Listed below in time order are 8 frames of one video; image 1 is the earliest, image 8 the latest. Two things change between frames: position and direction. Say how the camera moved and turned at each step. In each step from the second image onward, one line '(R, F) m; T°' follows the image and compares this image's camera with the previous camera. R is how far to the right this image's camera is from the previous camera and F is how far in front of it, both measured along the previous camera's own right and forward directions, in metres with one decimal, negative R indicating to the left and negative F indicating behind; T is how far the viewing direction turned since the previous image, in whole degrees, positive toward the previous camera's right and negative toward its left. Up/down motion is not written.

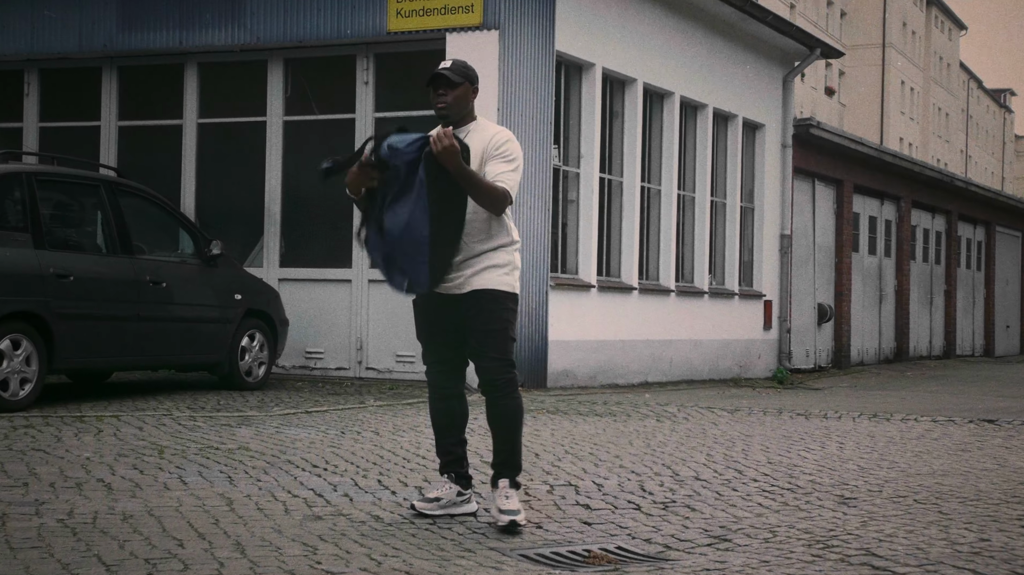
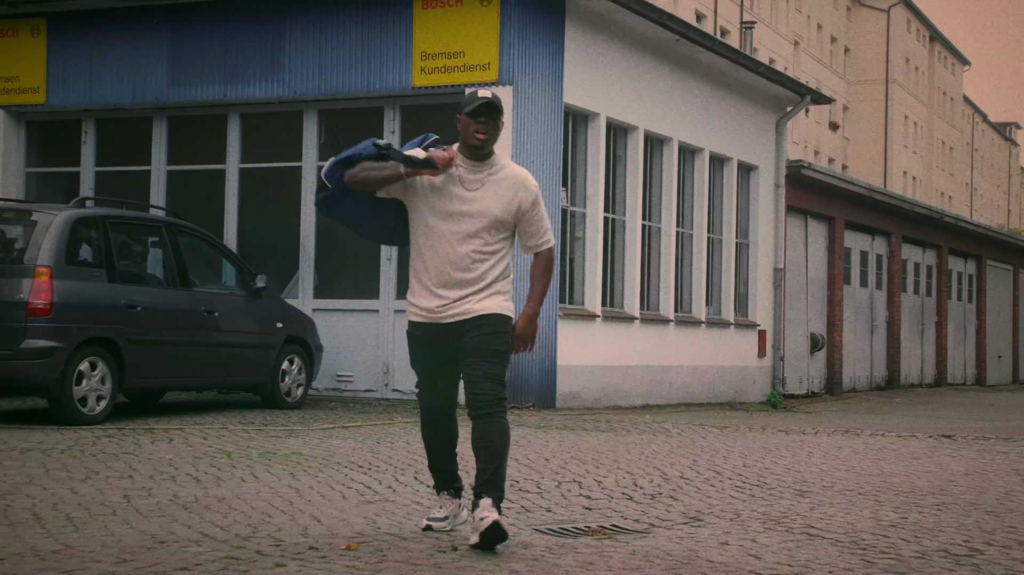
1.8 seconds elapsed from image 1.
(0.0, -1.6) m; 0°
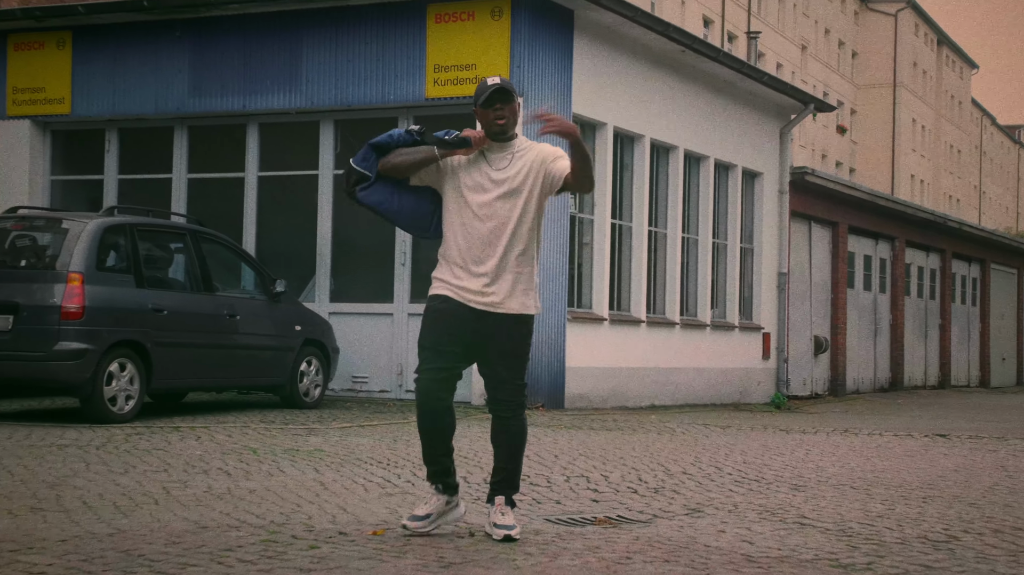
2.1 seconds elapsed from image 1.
(0.0, -0.5) m; 0°
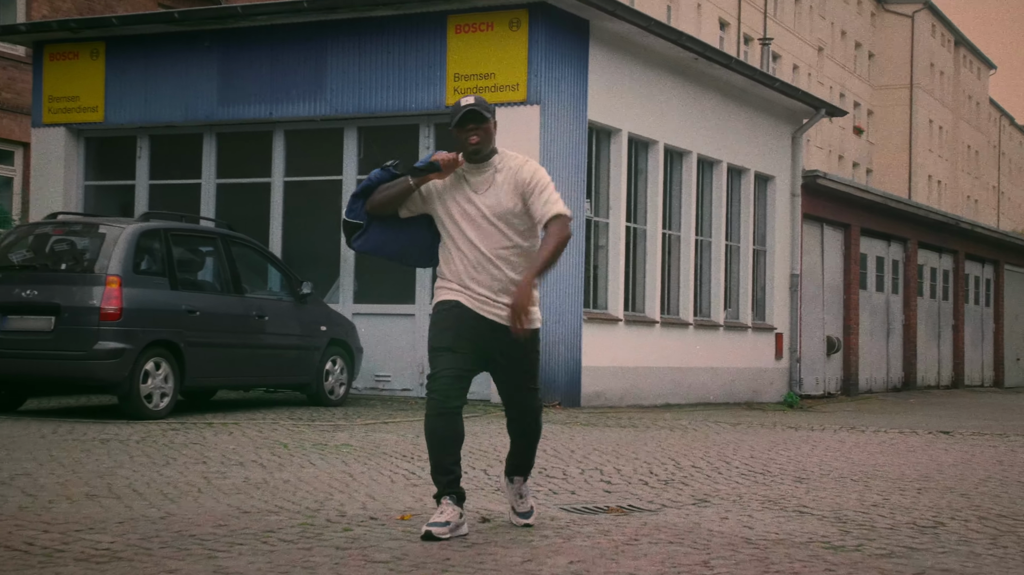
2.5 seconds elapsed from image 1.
(0.0, -0.6) m; -1°
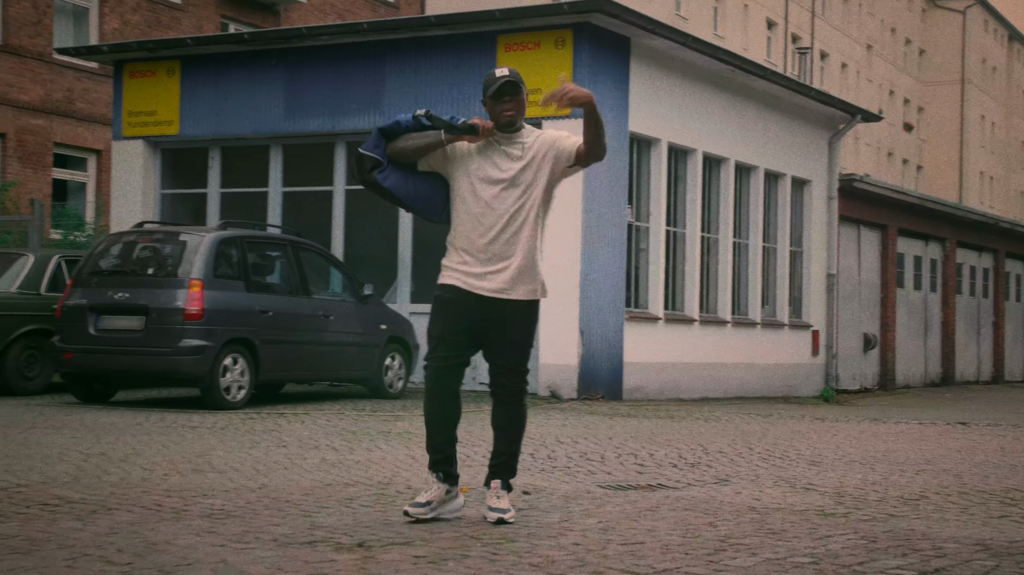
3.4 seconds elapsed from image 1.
(+0.1, -1.2) m; -2°
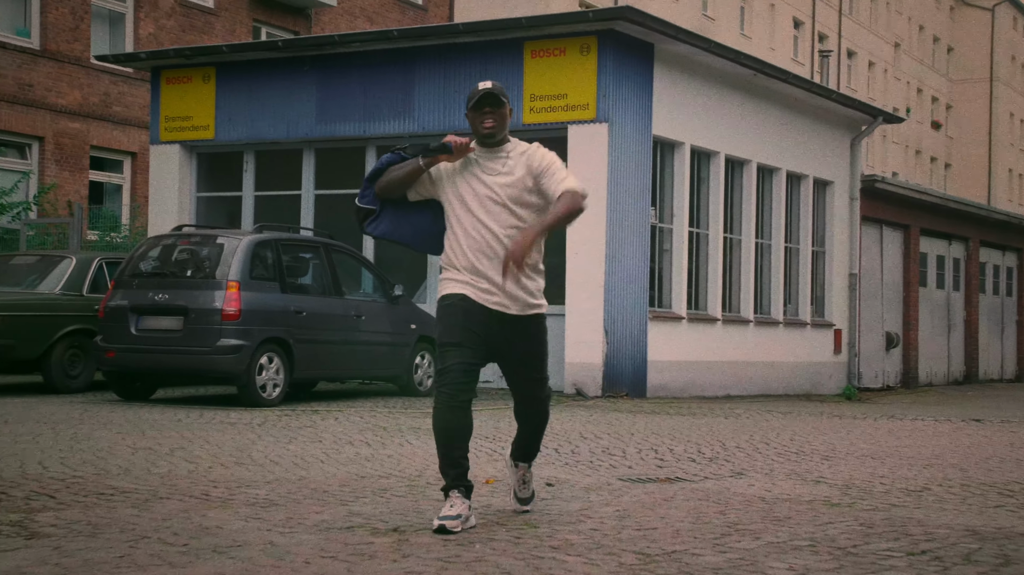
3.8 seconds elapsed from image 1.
(0.0, -0.5) m; -1°
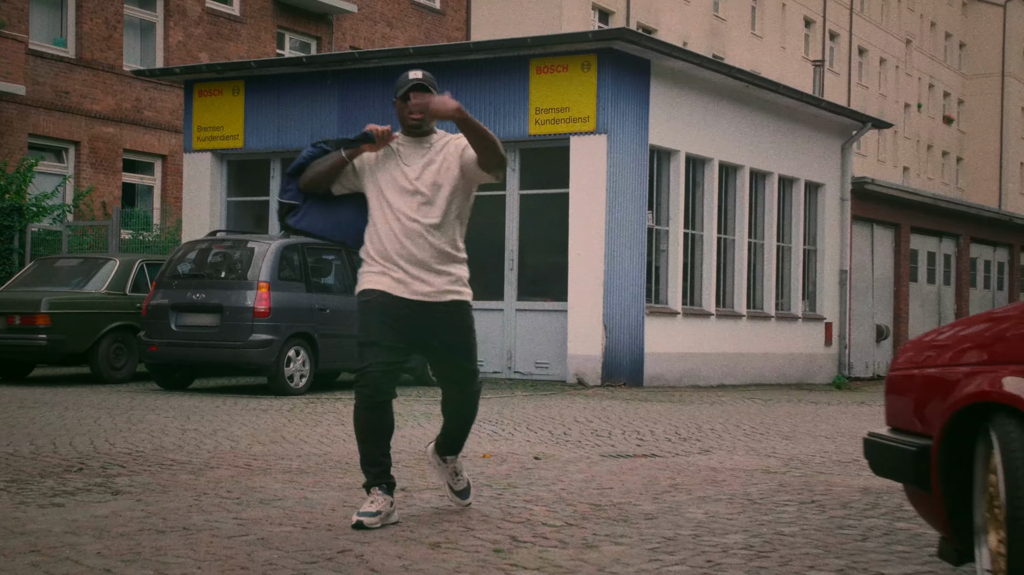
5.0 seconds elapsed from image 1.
(+0.2, -1.6) m; -1°
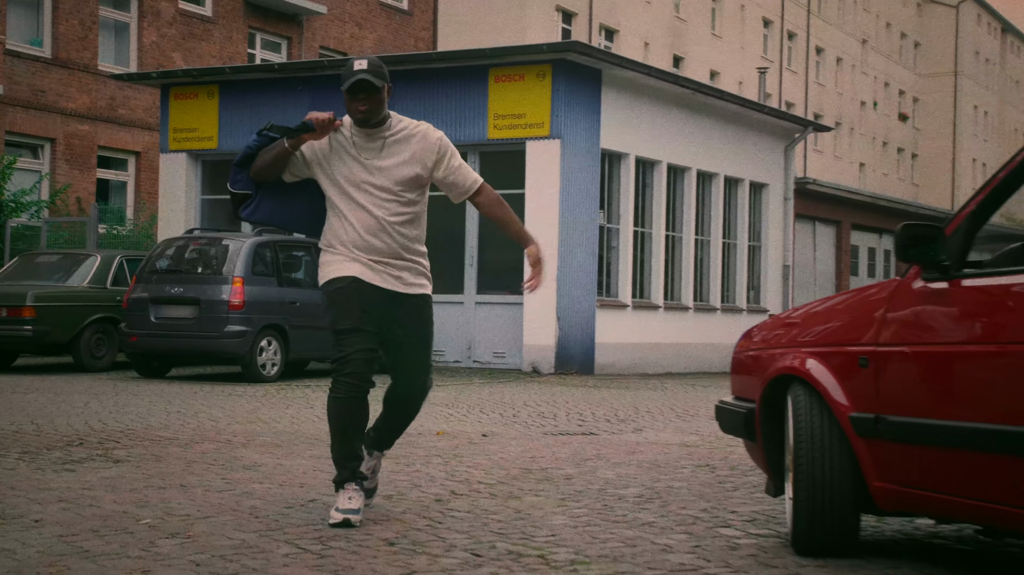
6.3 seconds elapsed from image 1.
(+0.1, -1.4) m; +1°
